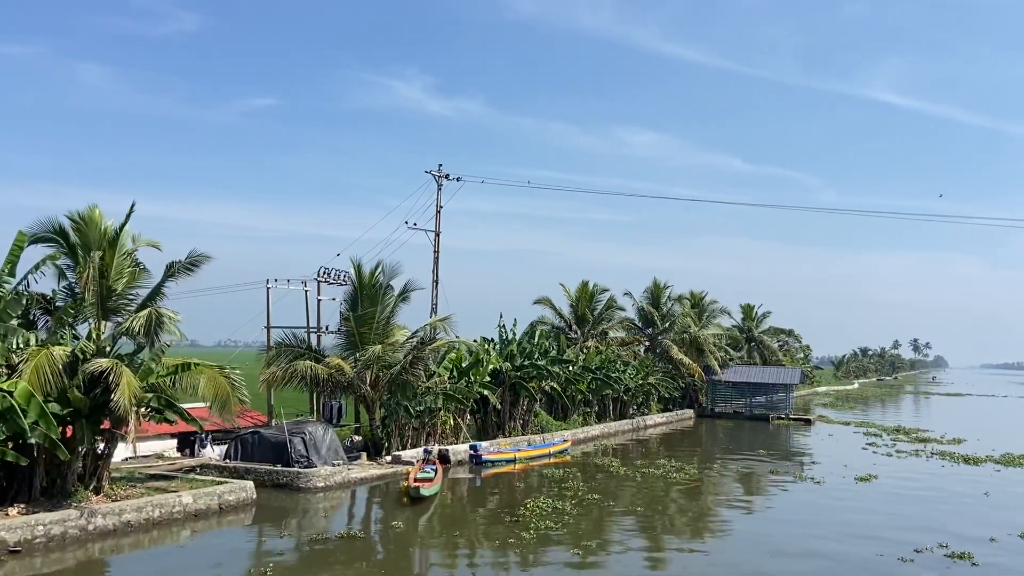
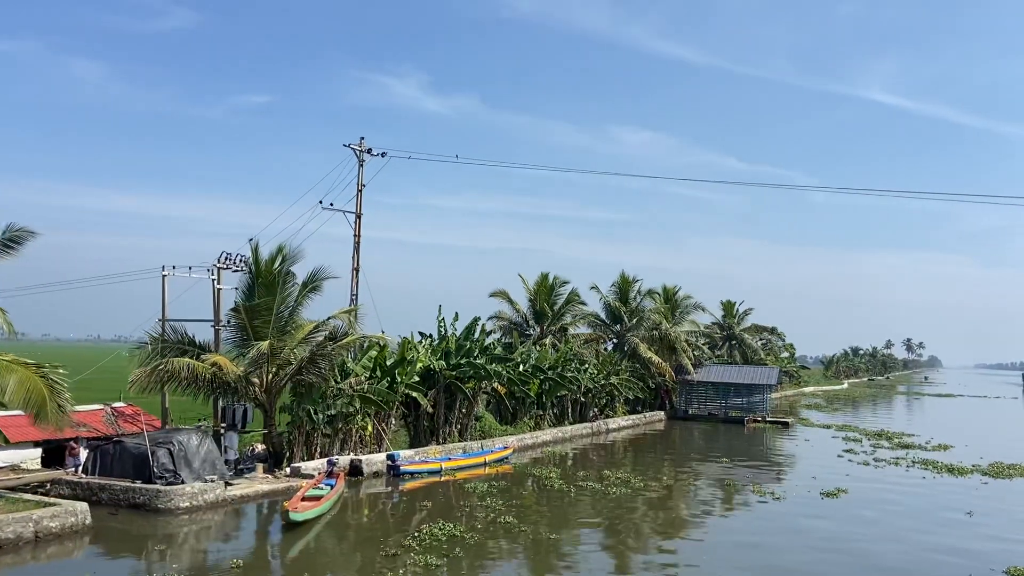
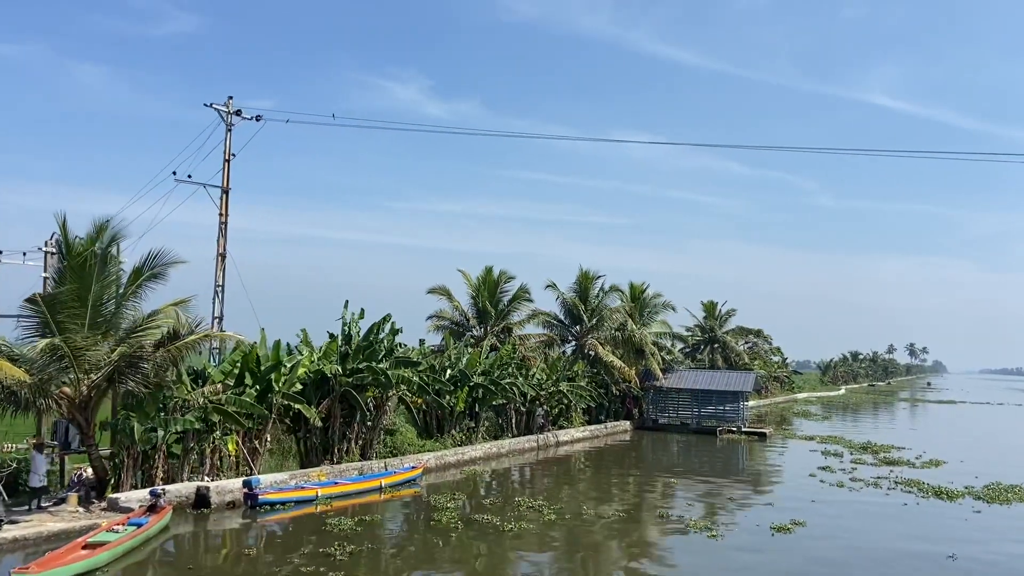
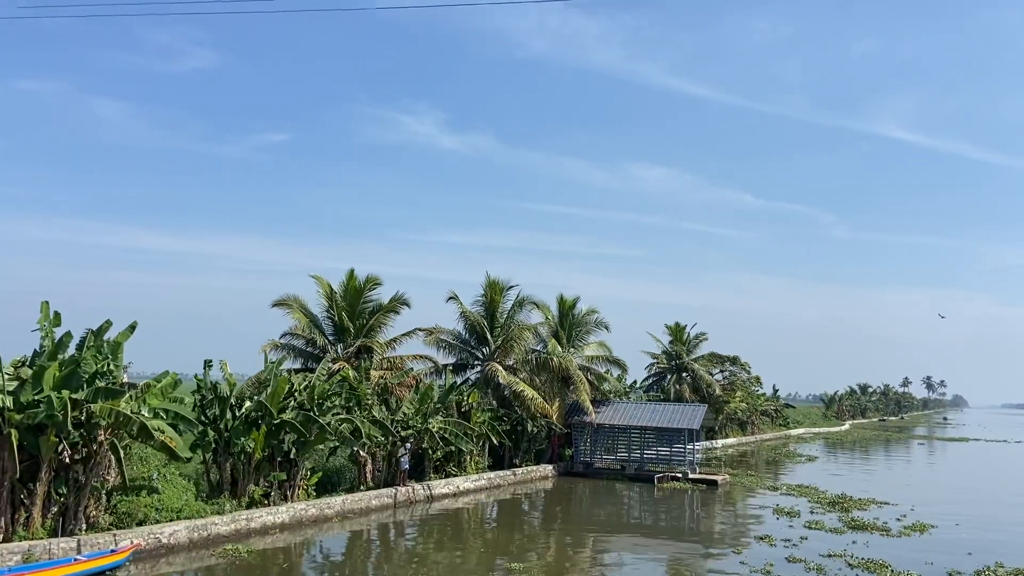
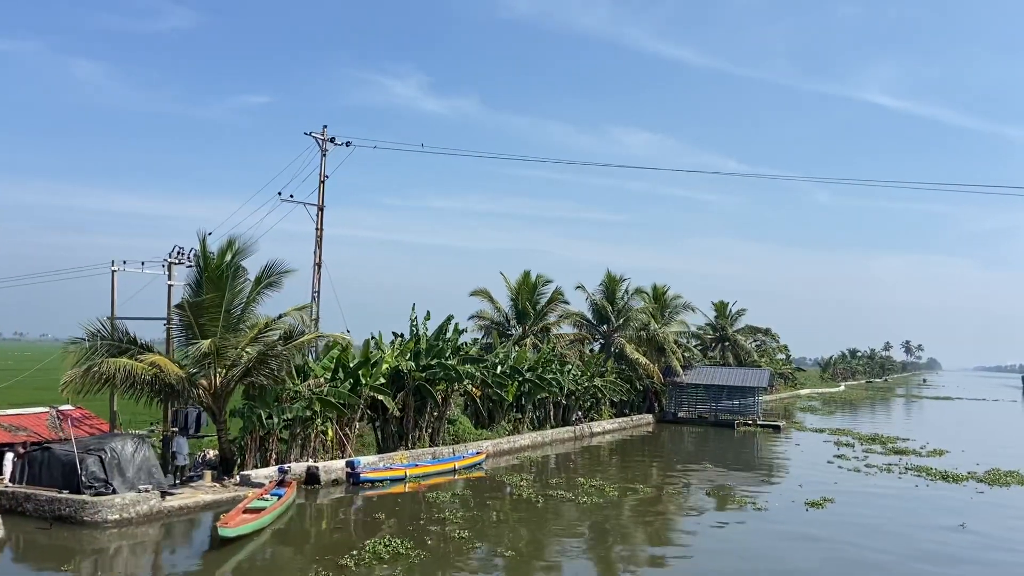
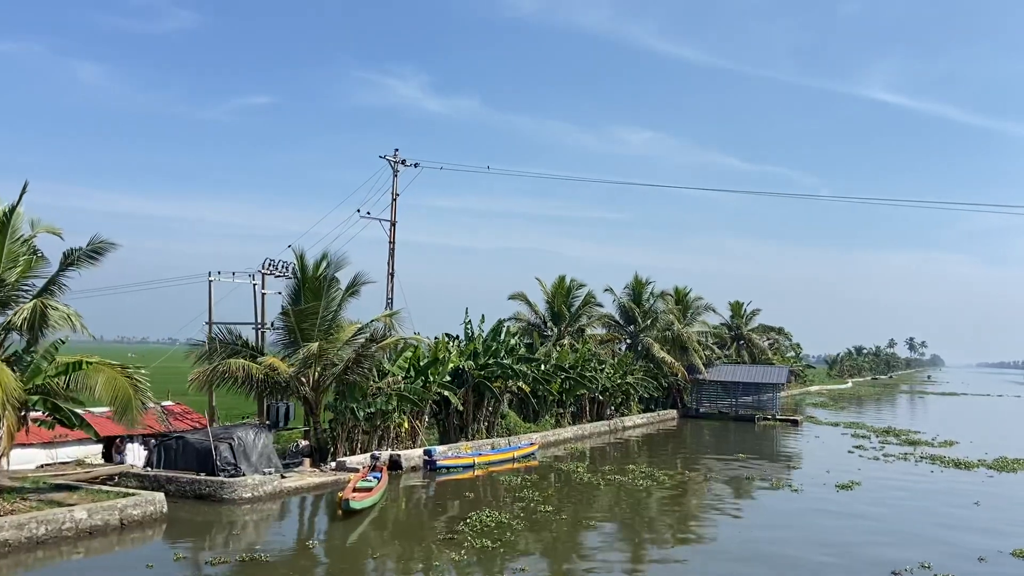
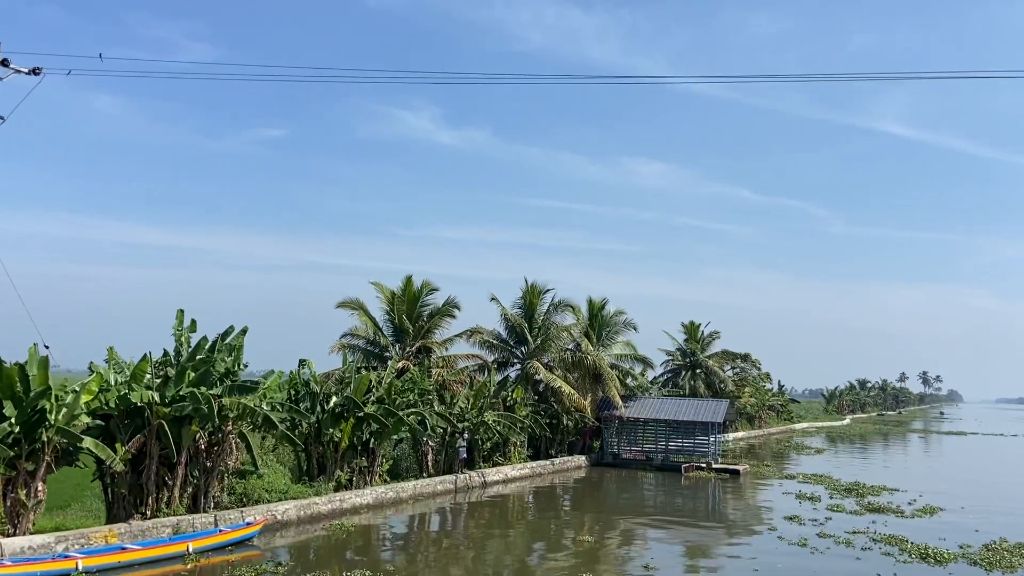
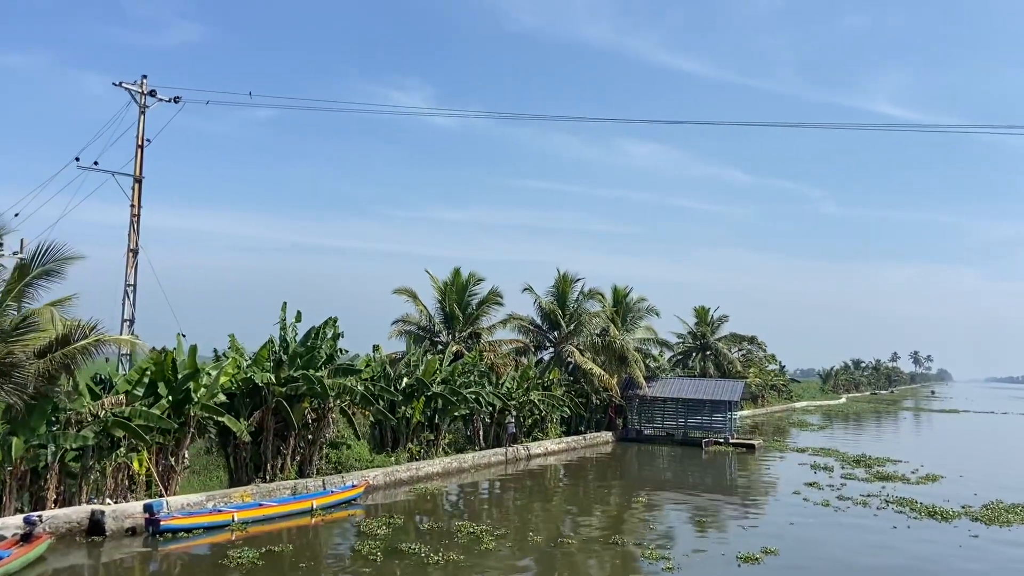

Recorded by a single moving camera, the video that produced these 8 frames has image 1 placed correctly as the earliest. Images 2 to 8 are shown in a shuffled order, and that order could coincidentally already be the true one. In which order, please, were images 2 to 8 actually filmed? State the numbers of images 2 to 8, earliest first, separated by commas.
6, 2, 5, 3, 8, 7, 4
